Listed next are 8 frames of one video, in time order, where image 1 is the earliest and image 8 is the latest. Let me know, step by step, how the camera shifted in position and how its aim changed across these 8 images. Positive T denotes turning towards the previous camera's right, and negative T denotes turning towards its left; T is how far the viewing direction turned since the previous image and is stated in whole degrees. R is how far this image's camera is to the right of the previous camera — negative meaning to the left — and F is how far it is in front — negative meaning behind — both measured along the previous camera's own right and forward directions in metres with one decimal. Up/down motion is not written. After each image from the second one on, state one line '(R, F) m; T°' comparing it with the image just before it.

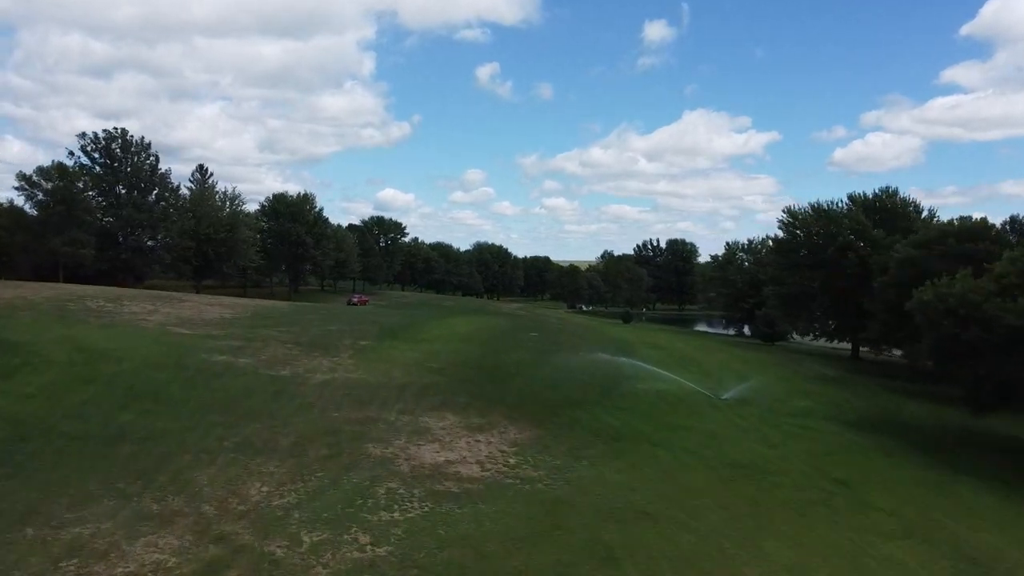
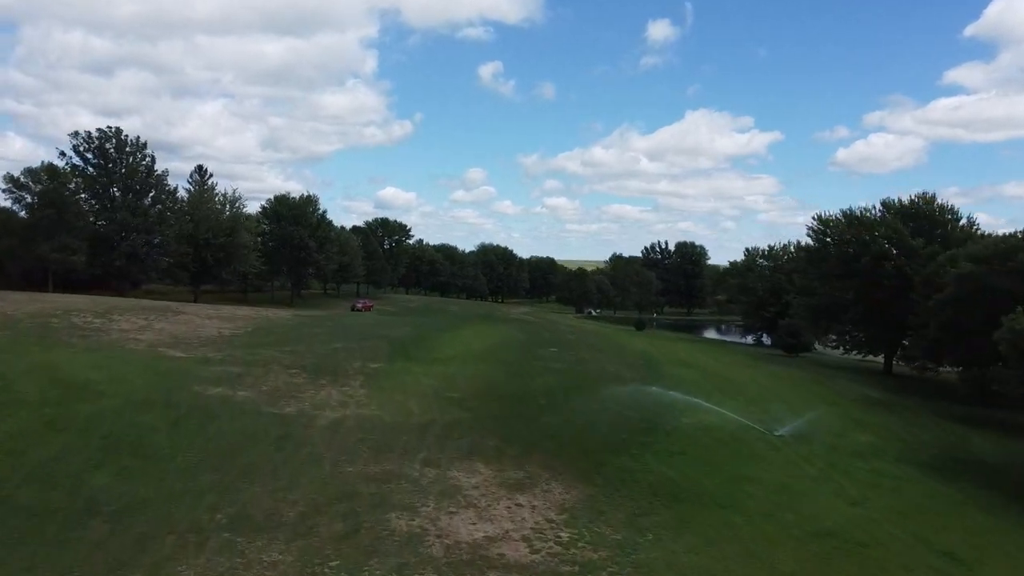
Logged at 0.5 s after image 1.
(-0.7, +2.1) m; 0°
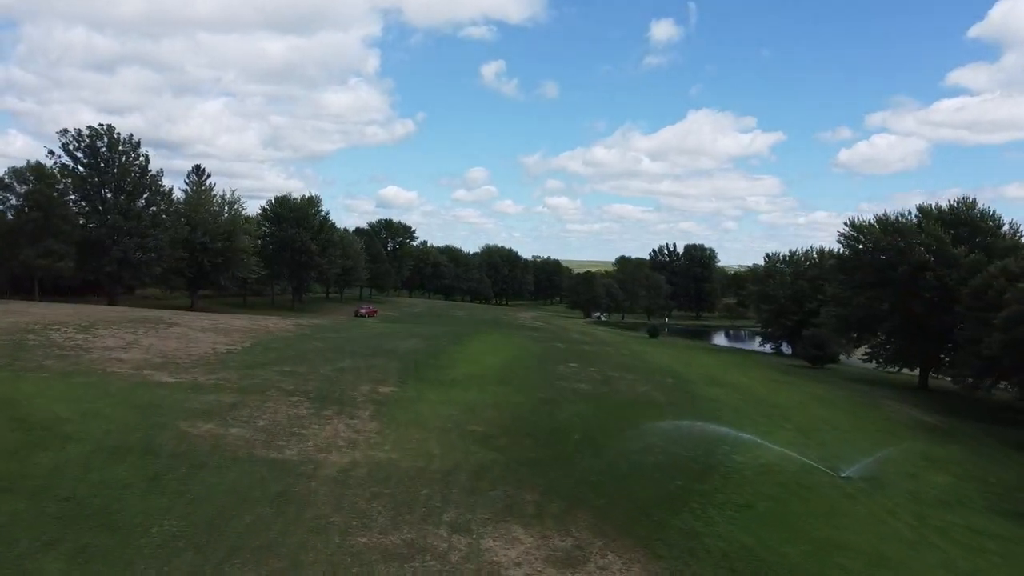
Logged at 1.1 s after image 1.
(-0.6, +2.1) m; 0°
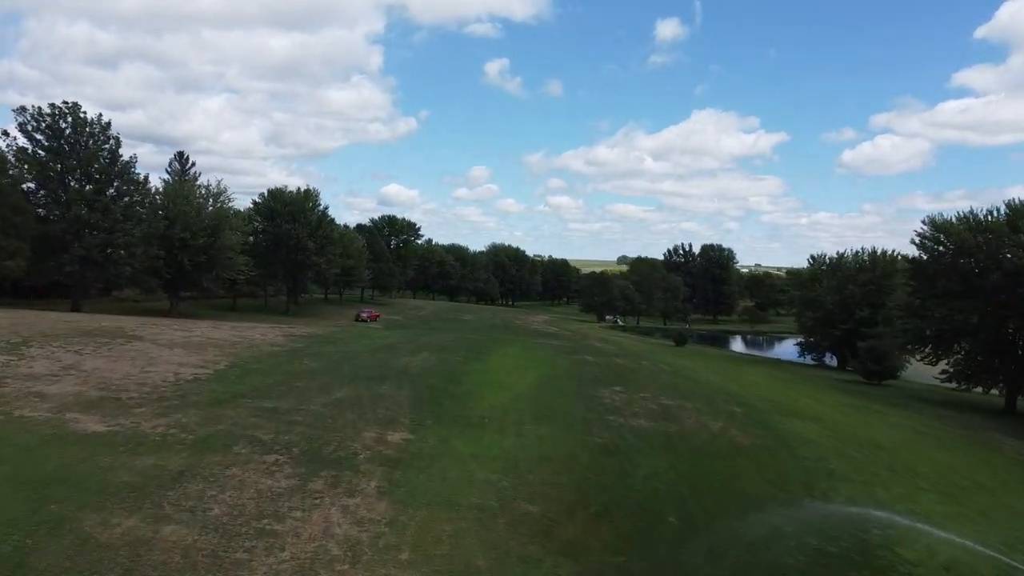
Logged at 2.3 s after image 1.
(-1.0, +4.8) m; 0°
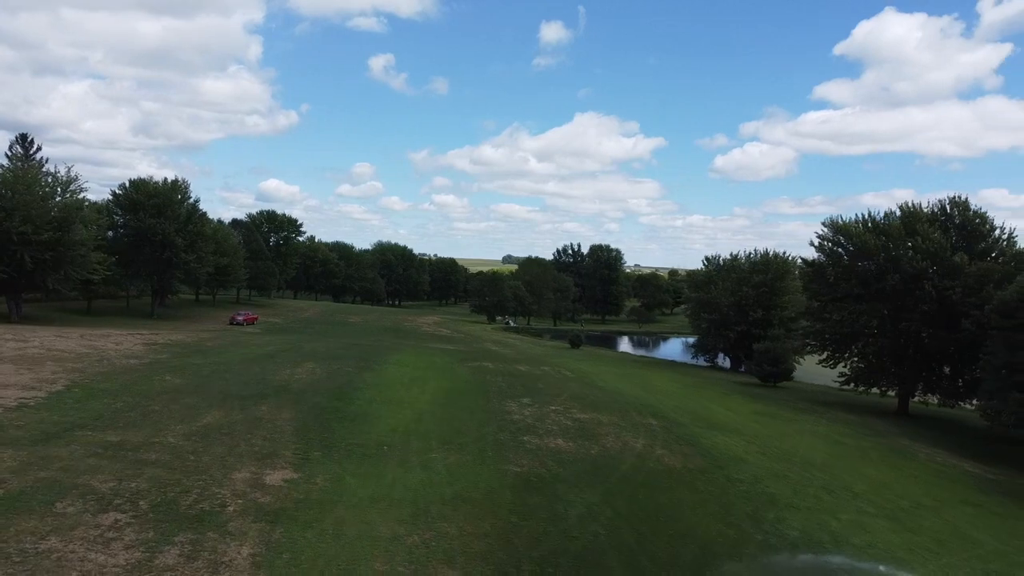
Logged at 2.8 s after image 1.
(-0.4, +2.3) m; +8°
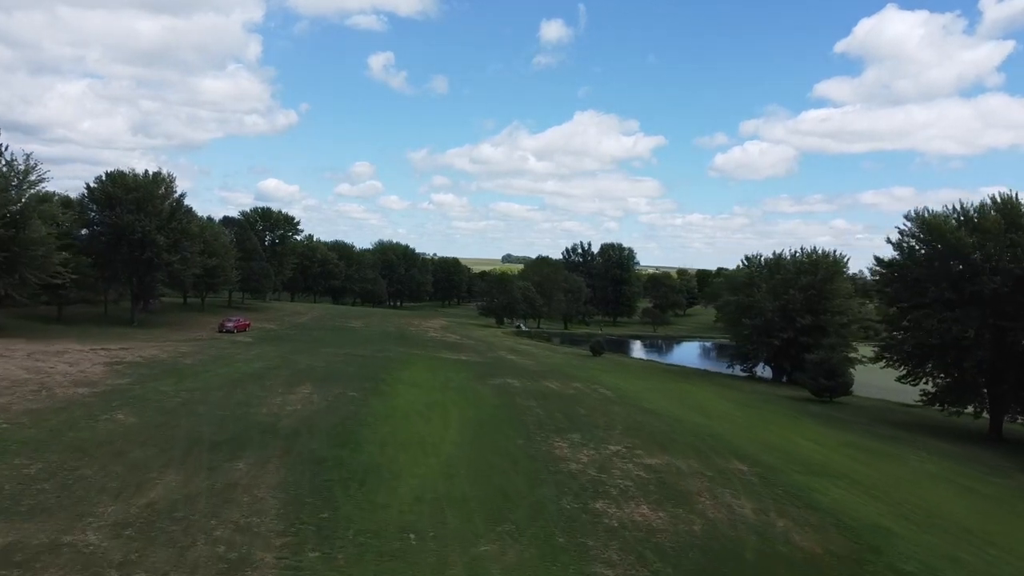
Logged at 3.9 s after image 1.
(-1.1, +4.5) m; 0°
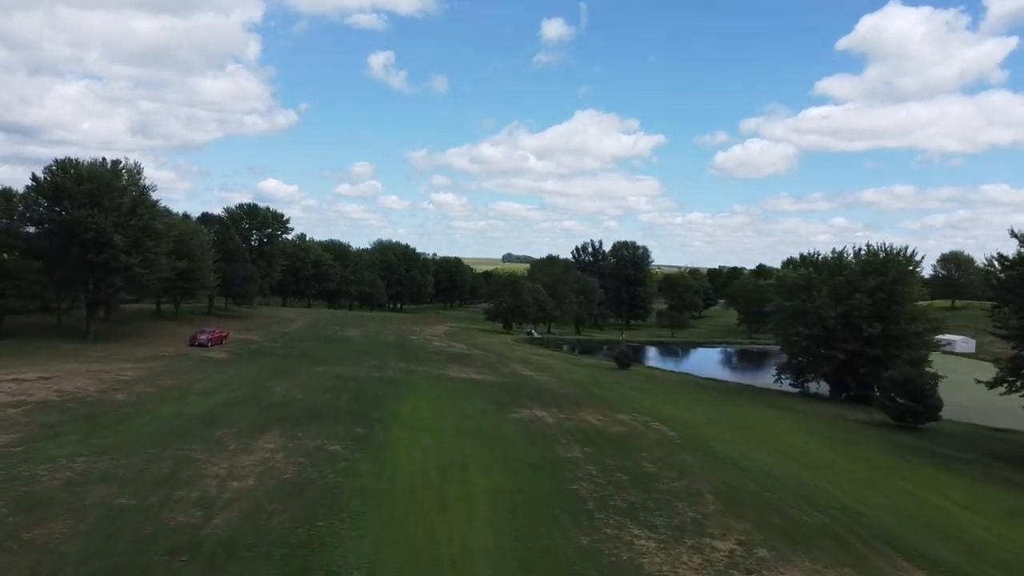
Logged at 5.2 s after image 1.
(-0.8, +5.8) m; 0°
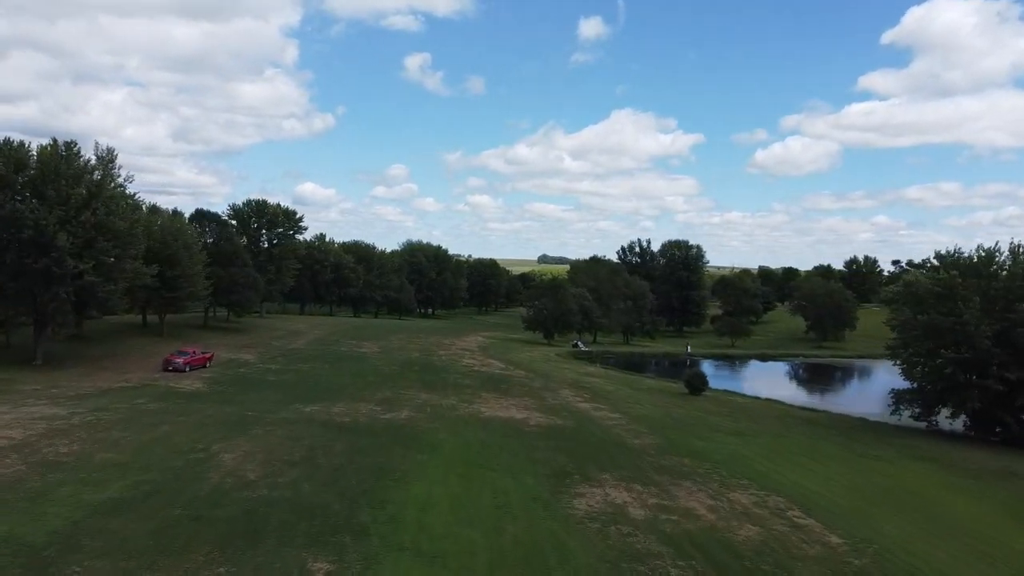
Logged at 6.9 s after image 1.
(-0.5, +7.6) m; -3°
